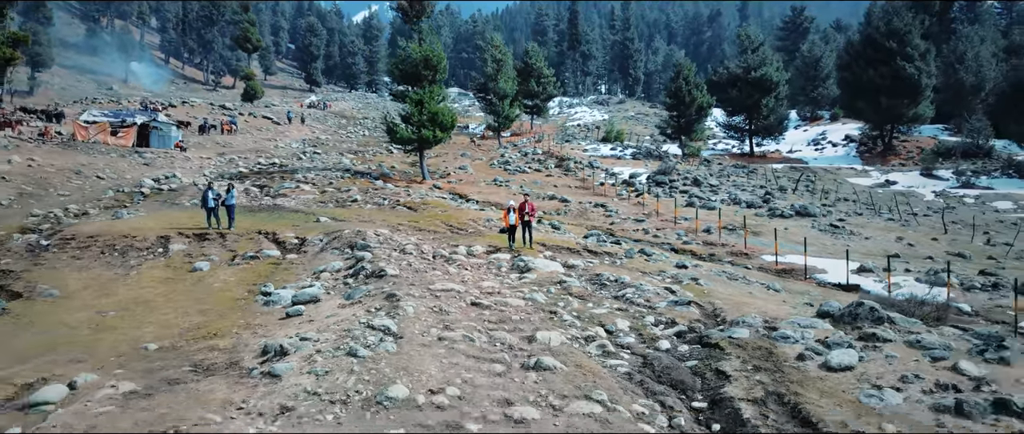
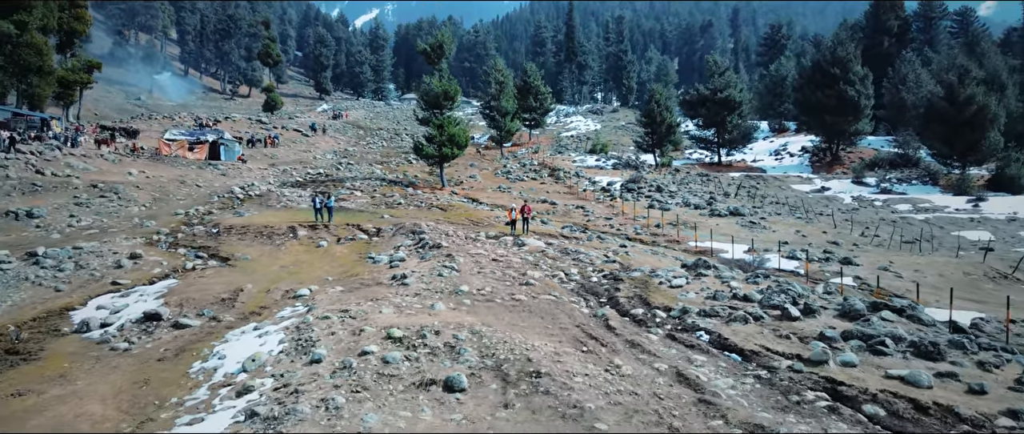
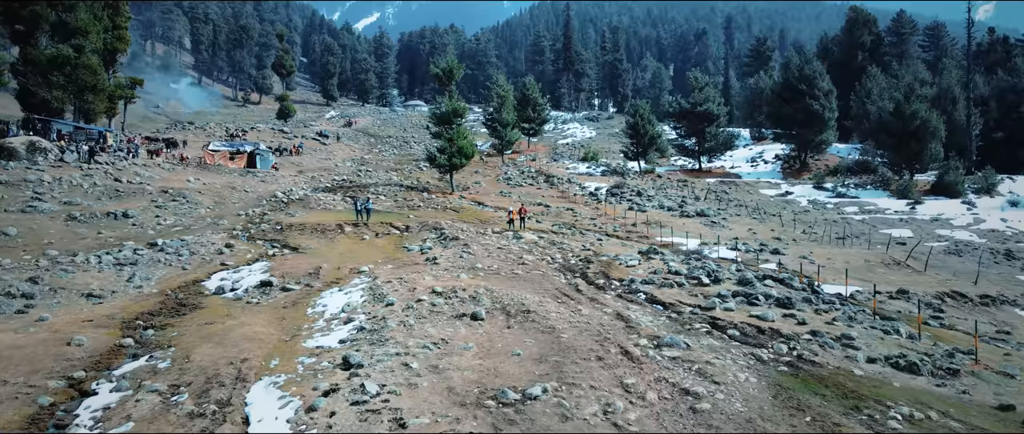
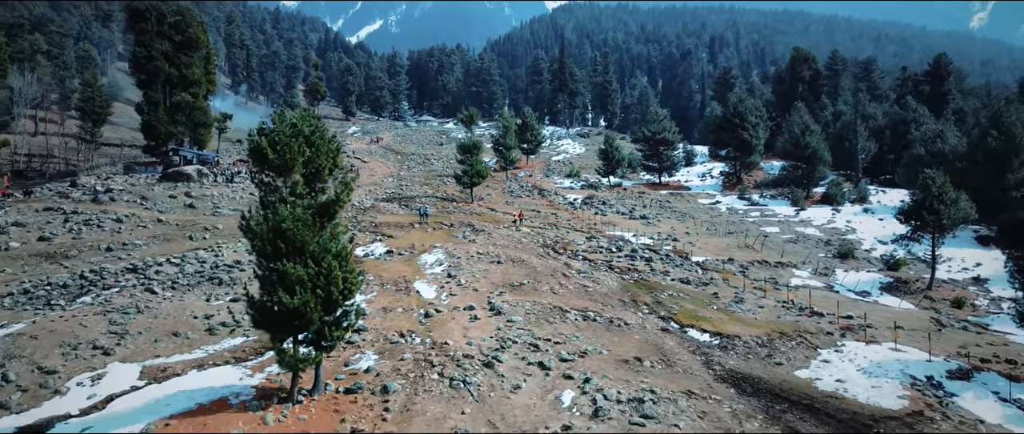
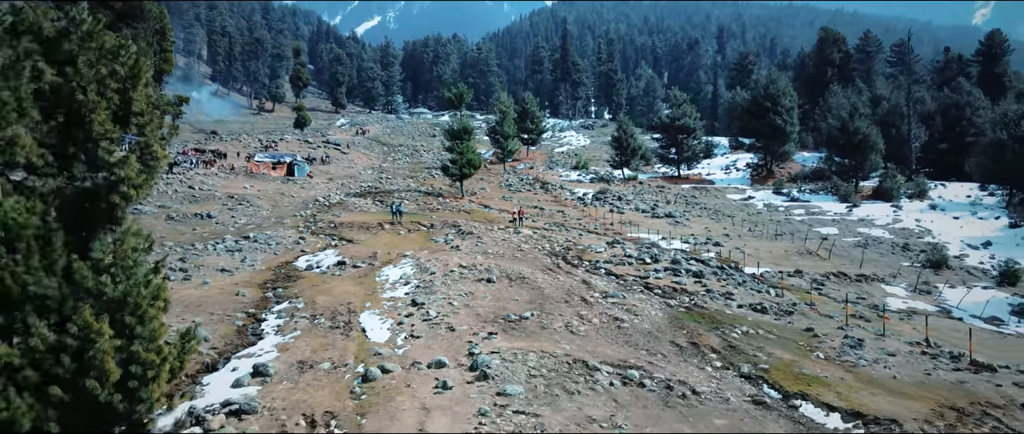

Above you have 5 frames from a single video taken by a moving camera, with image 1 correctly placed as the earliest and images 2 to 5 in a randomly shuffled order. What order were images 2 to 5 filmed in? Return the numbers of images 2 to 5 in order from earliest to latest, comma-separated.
2, 3, 5, 4
